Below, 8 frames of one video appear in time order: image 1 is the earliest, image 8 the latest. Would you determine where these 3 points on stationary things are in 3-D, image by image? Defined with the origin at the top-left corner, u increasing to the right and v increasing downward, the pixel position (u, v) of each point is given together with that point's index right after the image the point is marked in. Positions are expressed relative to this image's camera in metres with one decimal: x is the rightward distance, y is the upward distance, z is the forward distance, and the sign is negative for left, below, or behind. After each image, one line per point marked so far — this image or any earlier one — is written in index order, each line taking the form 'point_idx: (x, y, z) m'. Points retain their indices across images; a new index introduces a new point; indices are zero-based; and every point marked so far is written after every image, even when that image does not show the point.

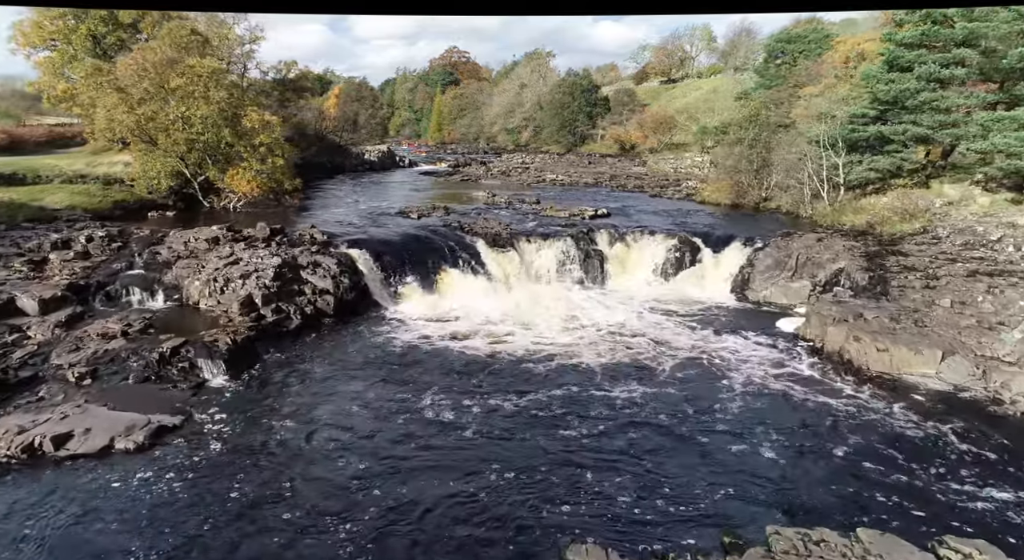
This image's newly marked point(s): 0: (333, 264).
0: (-5.2, +0.5, +19.7) m
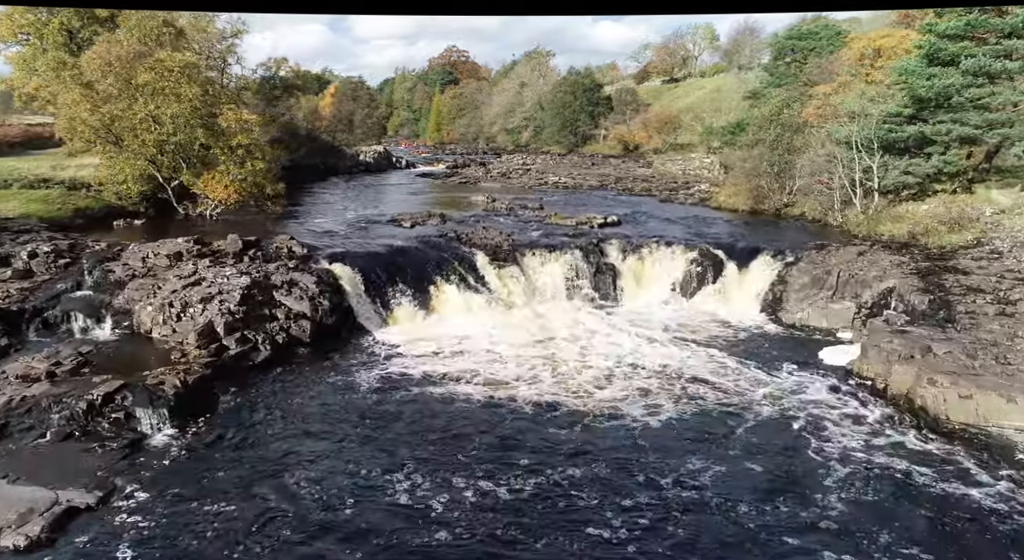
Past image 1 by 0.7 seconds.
0: (-5.1, -0.1, +17.3) m
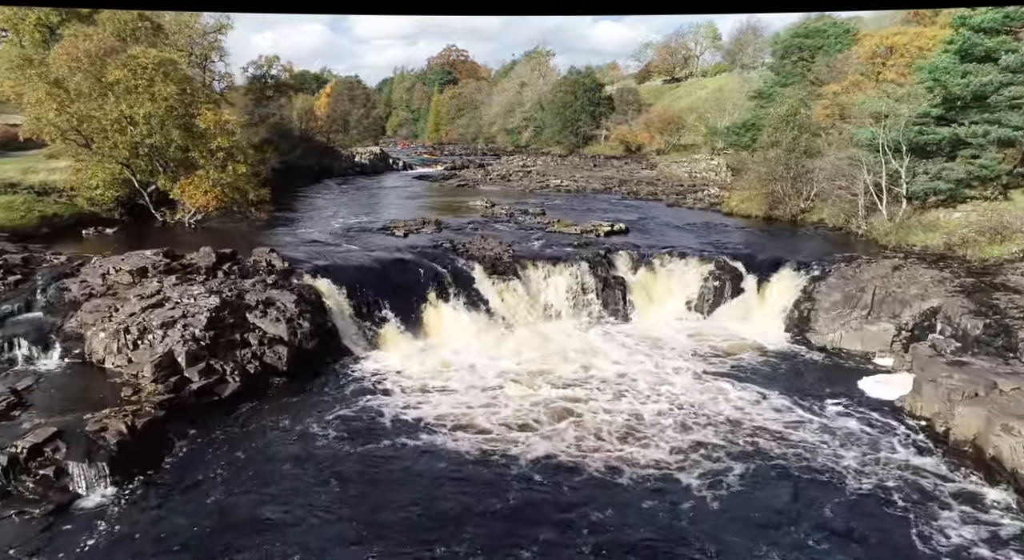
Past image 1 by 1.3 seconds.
0: (-5.1, -0.5, +15.6) m
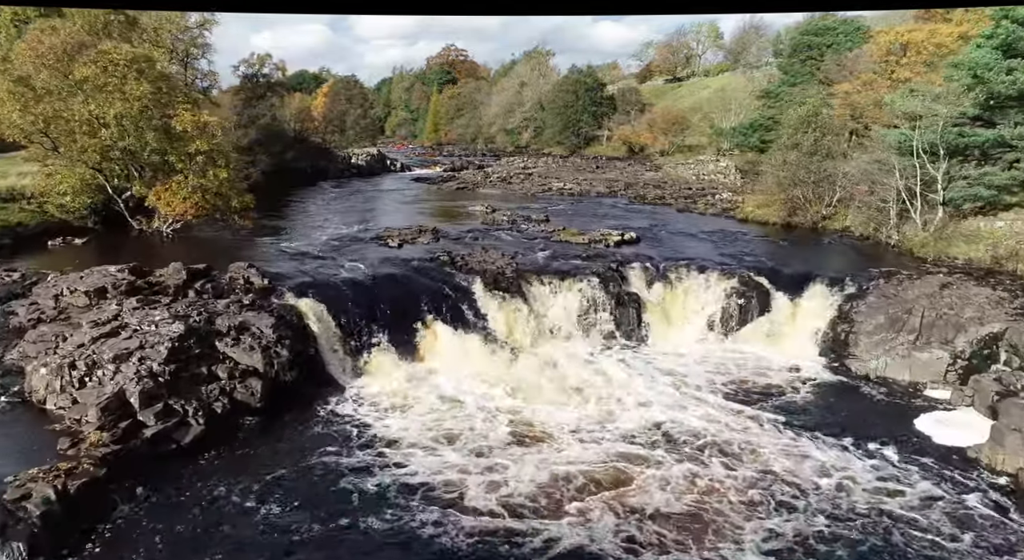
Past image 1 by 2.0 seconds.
0: (-5.0, -0.9, +13.8) m
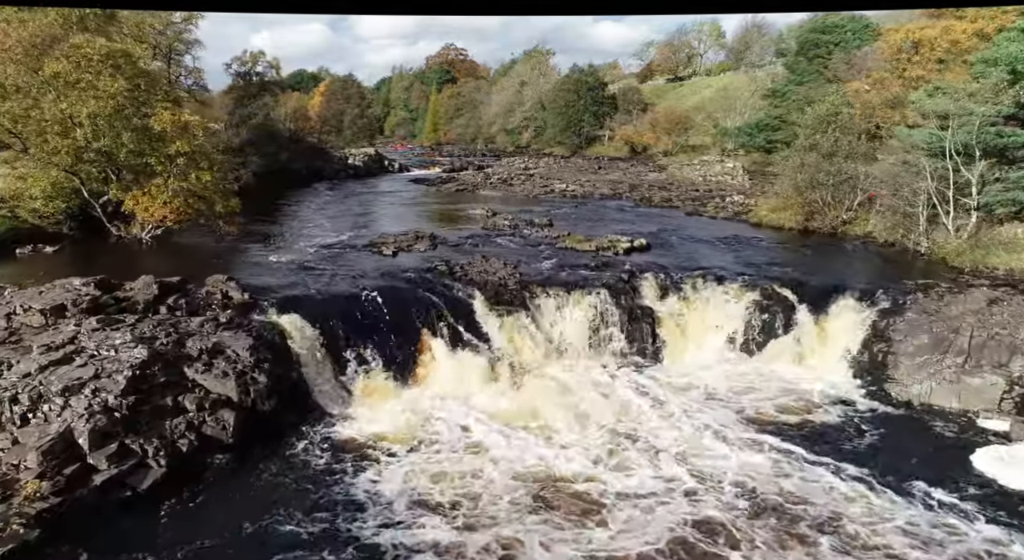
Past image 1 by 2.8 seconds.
0: (-4.9, -1.3, +12.4) m
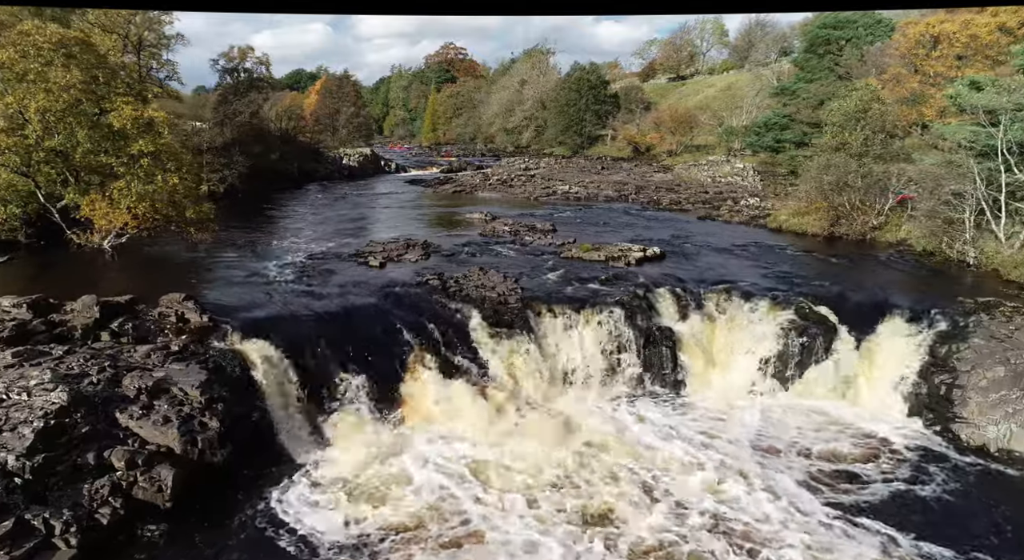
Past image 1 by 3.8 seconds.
0: (-4.9, -1.6, +10.4) m
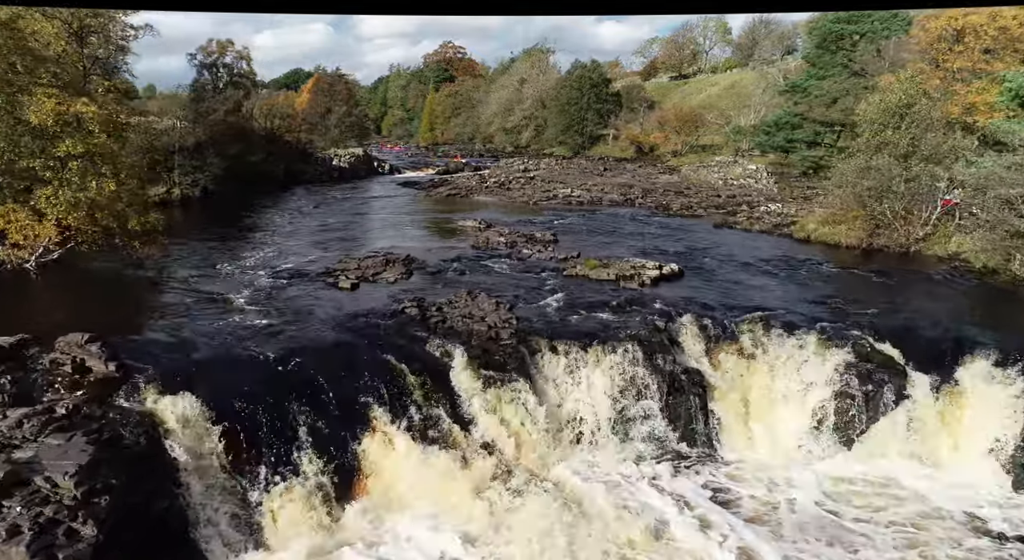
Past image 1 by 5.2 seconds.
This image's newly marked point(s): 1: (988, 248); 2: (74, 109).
0: (-5.1, -2.2, +7.6) m
1: (+12.1, +0.8, +17.2) m
2: (-10.0, +3.9, +15.4) m
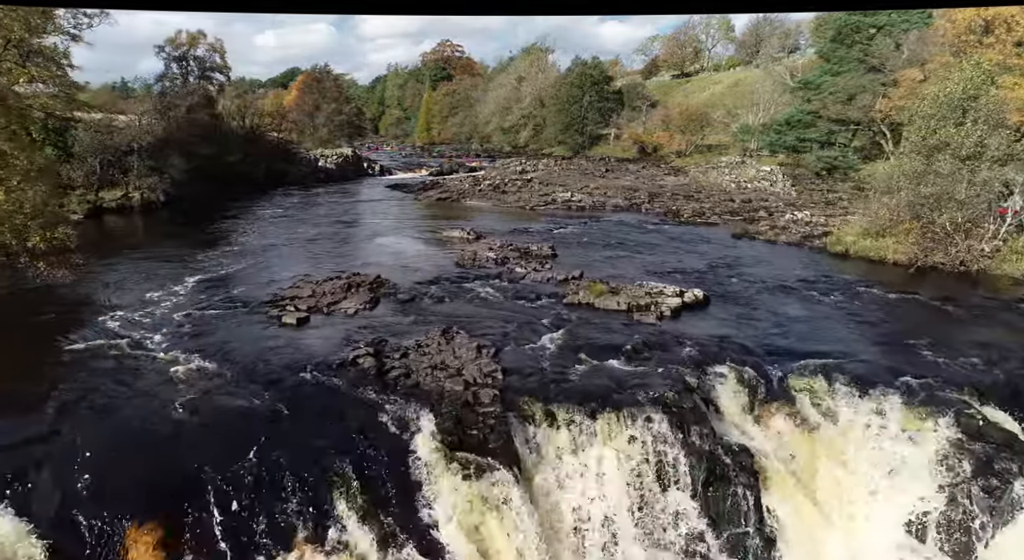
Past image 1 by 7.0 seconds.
0: (-5.3, -2.8, +4.4) m
1: (+11.9, +0.2, +14.0) m
2: (-10.2, +3.3, +12.2) m
